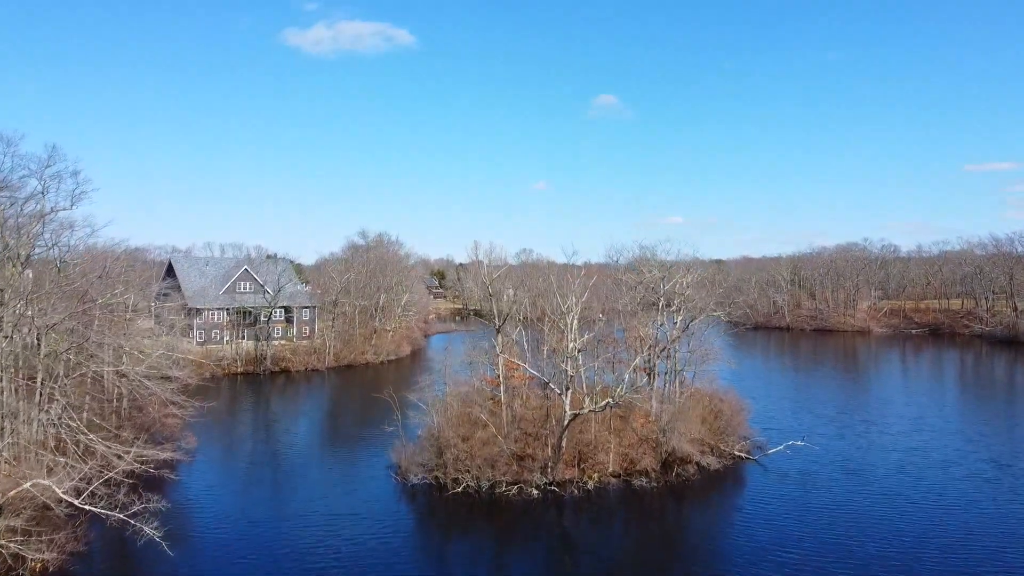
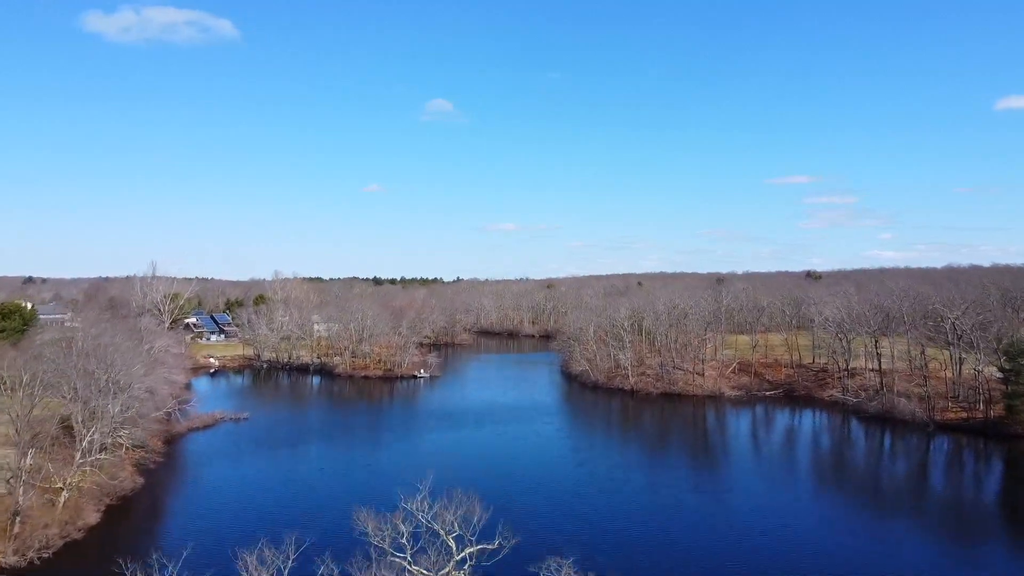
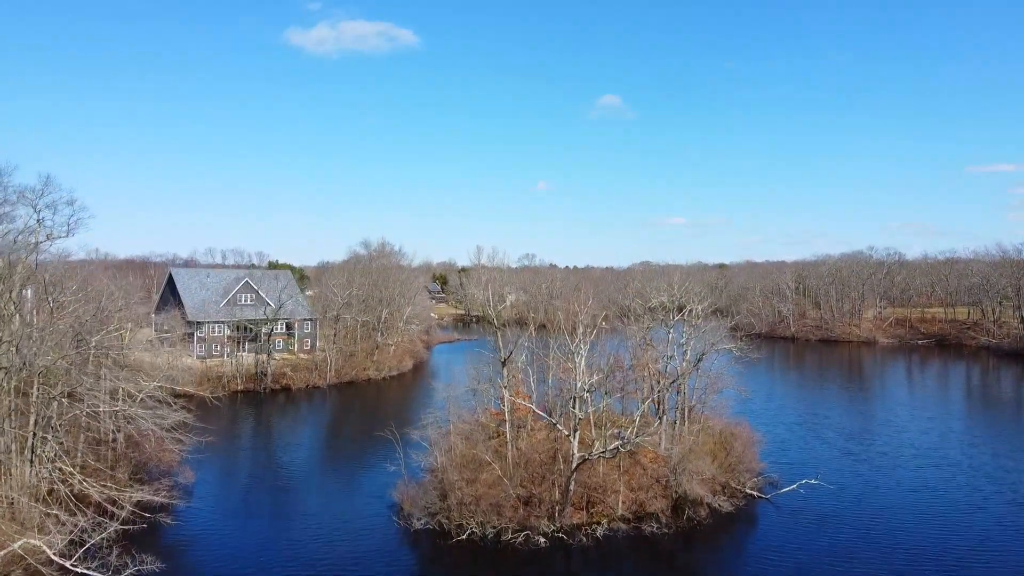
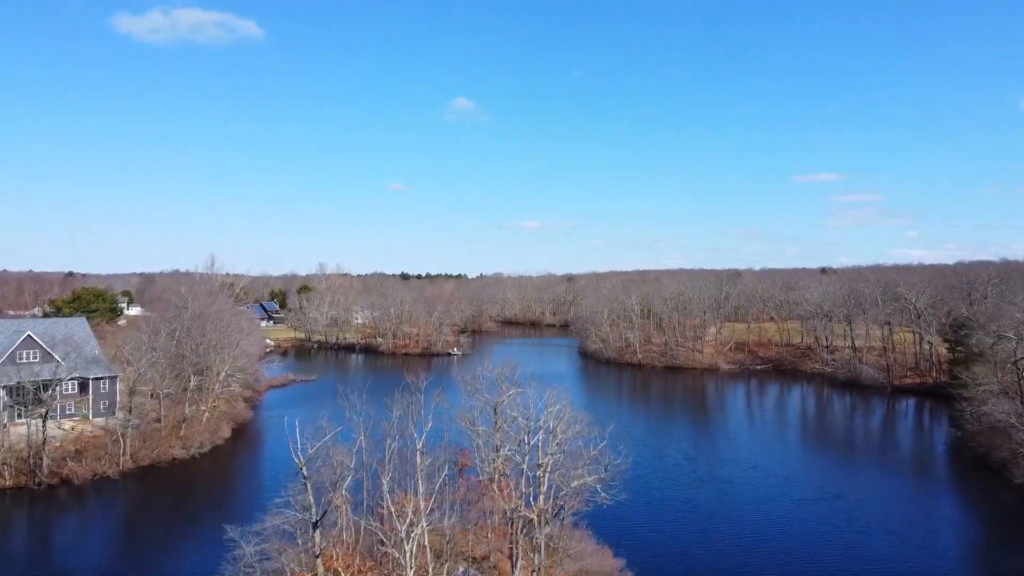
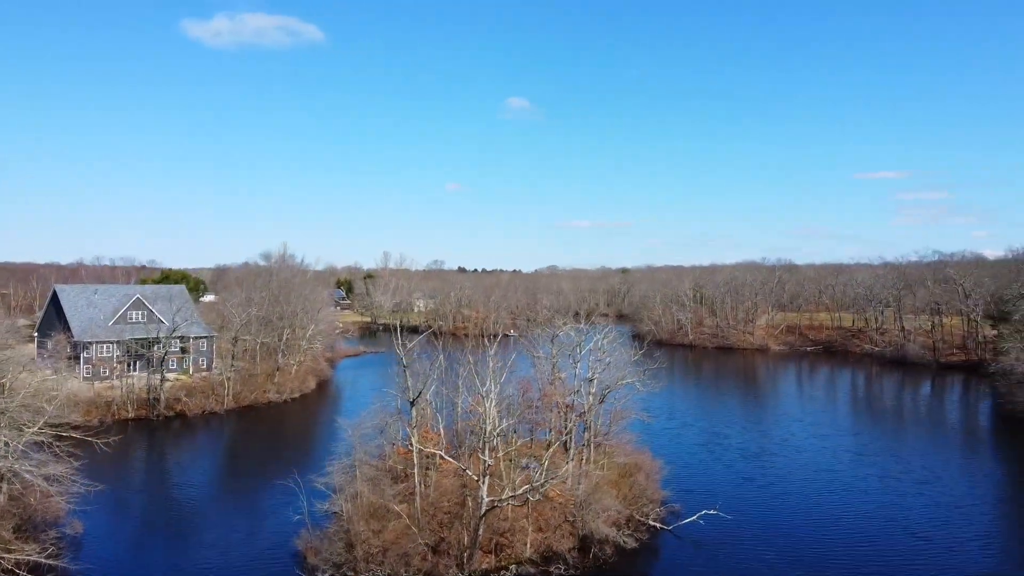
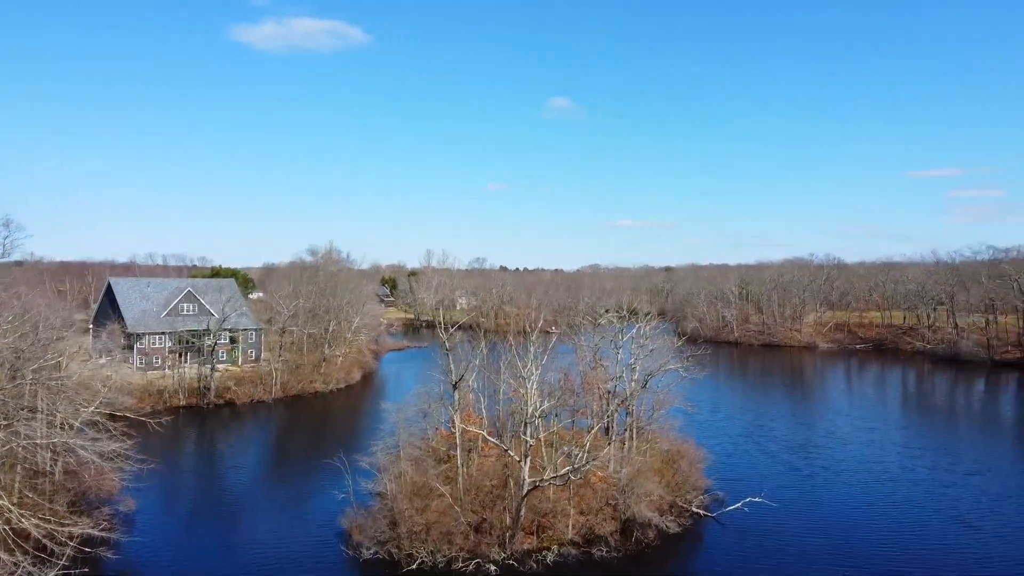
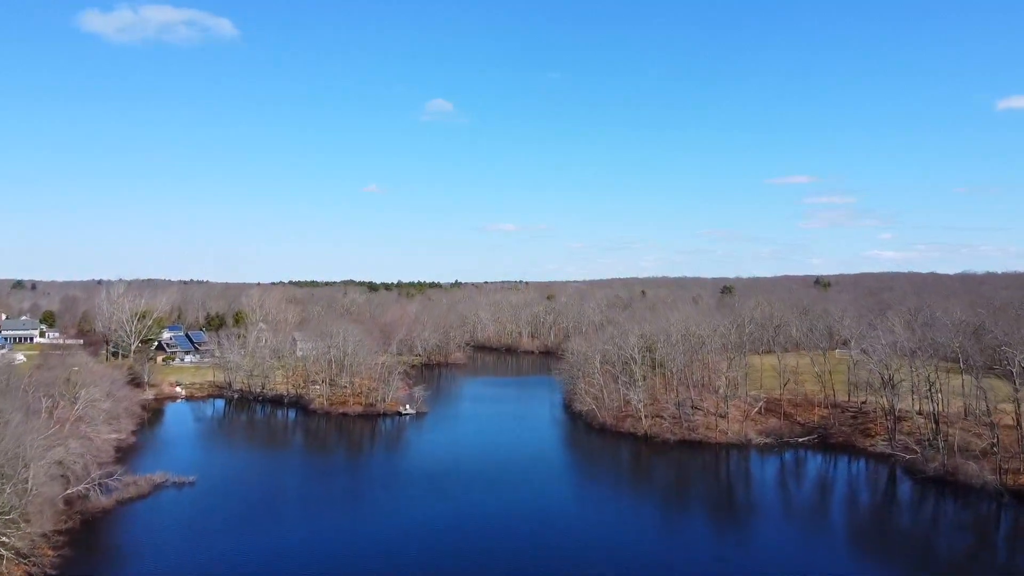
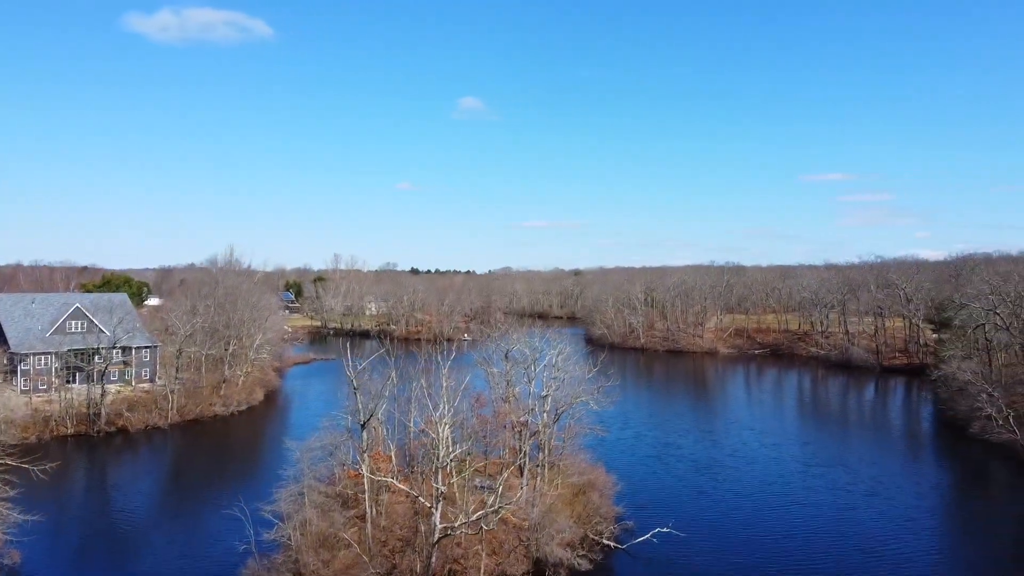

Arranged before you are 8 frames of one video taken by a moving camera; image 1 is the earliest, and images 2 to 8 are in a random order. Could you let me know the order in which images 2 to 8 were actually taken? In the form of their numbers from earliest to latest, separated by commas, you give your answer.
3, 6, 5, 8, 4, 2, 7
